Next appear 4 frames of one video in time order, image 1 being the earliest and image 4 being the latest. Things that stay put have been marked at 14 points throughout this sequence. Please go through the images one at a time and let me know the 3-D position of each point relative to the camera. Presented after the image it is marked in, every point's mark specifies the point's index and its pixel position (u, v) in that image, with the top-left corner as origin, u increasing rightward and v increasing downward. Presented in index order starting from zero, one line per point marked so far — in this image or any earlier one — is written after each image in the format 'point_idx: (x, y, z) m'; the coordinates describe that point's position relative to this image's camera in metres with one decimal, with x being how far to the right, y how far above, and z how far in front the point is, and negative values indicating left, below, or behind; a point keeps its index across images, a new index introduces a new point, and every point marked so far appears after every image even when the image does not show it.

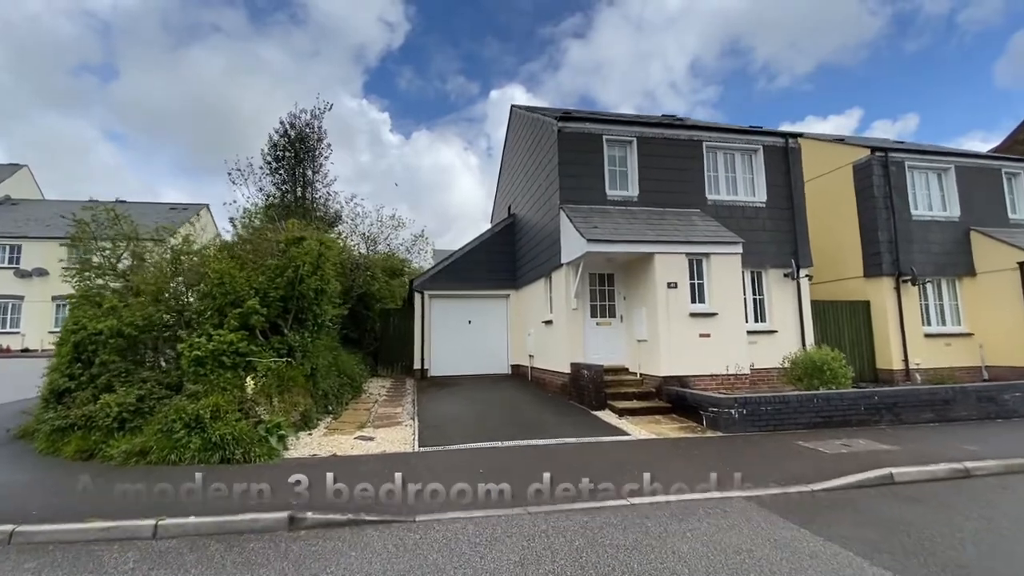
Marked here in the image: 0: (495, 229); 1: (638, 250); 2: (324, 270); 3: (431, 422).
0: (-0.6, +2.0, +16.5) m
1: (+2.7, +0.8, +10.3) m
2: (-3.6, +0.4, +9.1) m
3: (-1.6, -2.6, +9.2) m
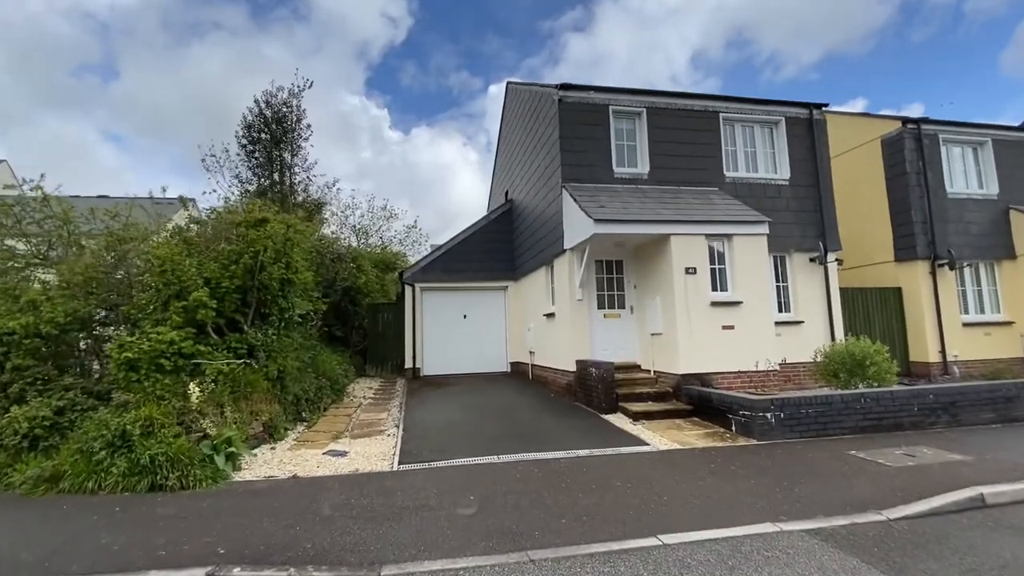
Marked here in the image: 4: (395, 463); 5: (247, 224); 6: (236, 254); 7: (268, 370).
0: (-0.7, +2.3, +15.3) m
1: (+2.7, +1.1, +9.1) m
2: (-3.7, +0.5, +7.9) m
3: (-1.6, -2.4, +8.0) m
4: (-1.5, -2.3, +6.4) m
5: (-4.2, +1.0, +7.5) m
6: (-4.2, +0.5, +7.2) m
7: (-3.7, -1.2, +7.3) m
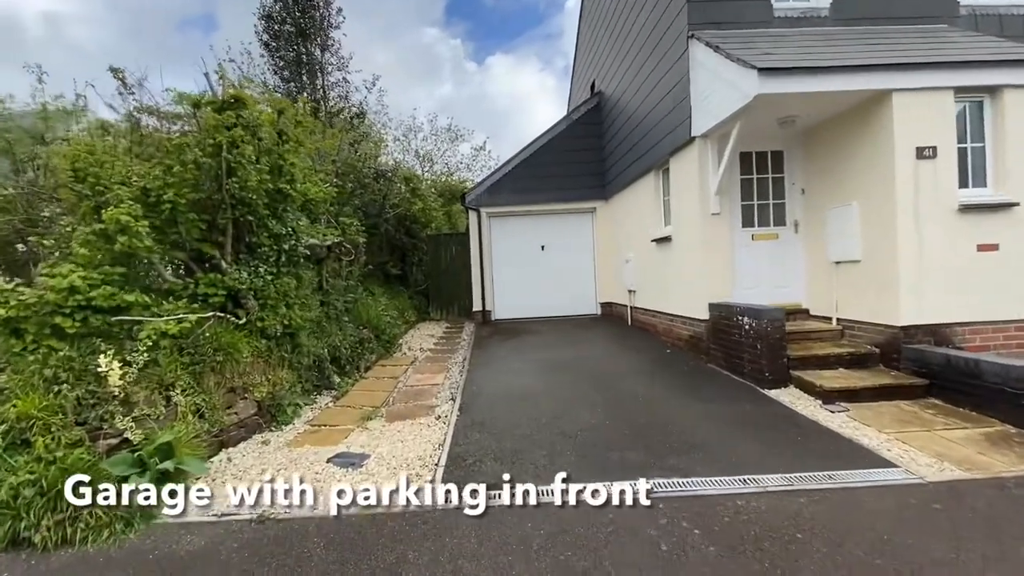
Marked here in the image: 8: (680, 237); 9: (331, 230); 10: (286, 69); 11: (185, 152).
0: (+1.5, +4.2, +11.8) m
1: (+3.9, +2.2, +5.3) m
2: (-2.5, +1.4, +5.3) m
3: (-0.4, -1.4, +5.4) m
4: (-0.6, -1.5, +3.8) m
5: (-3.1, +1.9, +4.9) m
6: (-3.2, +1.4, +4.7) m
7: (-2.6, -0.4, +5.0) m
8: (+2.6, +0.8, +7.4) m
9: (-2.7, +0.9, +7.1) m
10: (-5.3, +5.1, +11.4) m
11: (-3.1, +1.3, +4.6) m
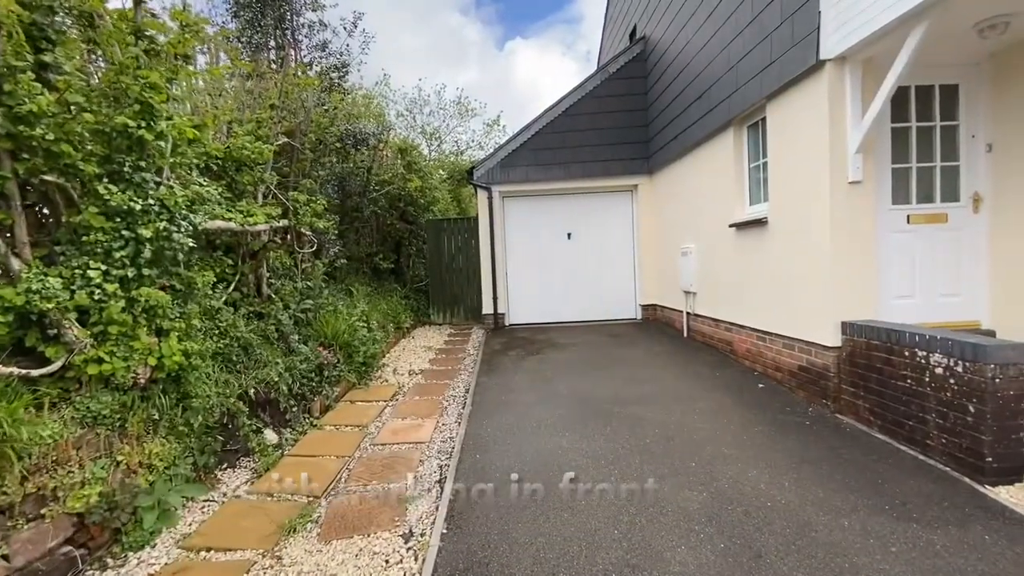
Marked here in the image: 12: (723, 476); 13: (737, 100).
0: (+1.9, +4.3, +9.3) m
1: (+4.0, +2.1, +2.8) m
2: (-2.4, +1.3, +3.0) m
3: (-0.2, -1.5, +3.1) m
4: (-0.5, -1.7, +1.5) m
5: (-2.9, +1.7, +2.6) m
6: (-3.0, +1.2, +2.4) m
7: (-2.4, -0.5, +2.7) m
8: (+2.9, +0.7, +5.0) m
9: (-2.4, +0.8, +4.8) m
10: (-5.0, +5.2, +9.1) m
11: (-3.0, +1.2, +2.4) m
12: (+1.5, -1.3, +3.4) m
13: (+2.7, +2.3, +5.8) m
